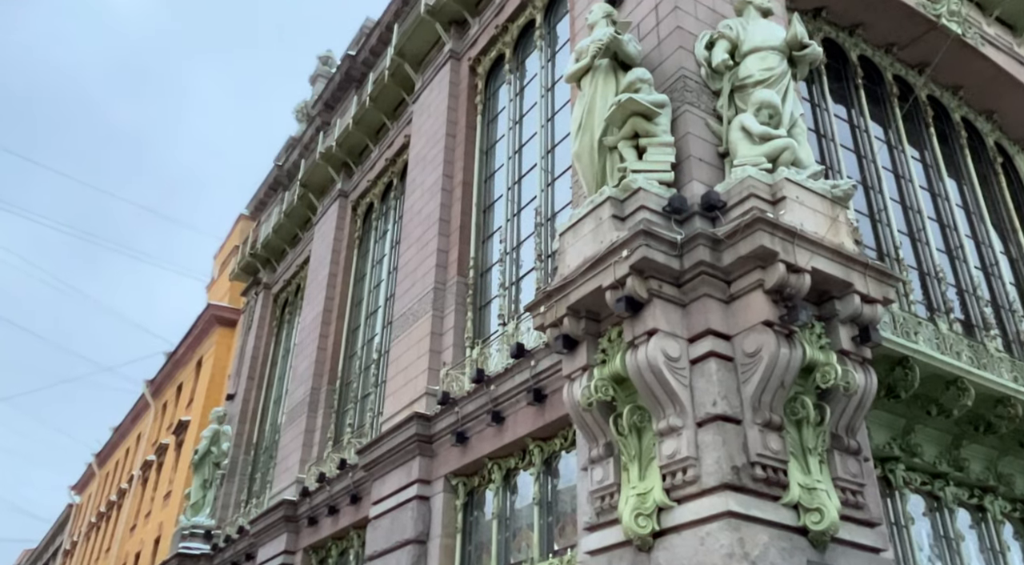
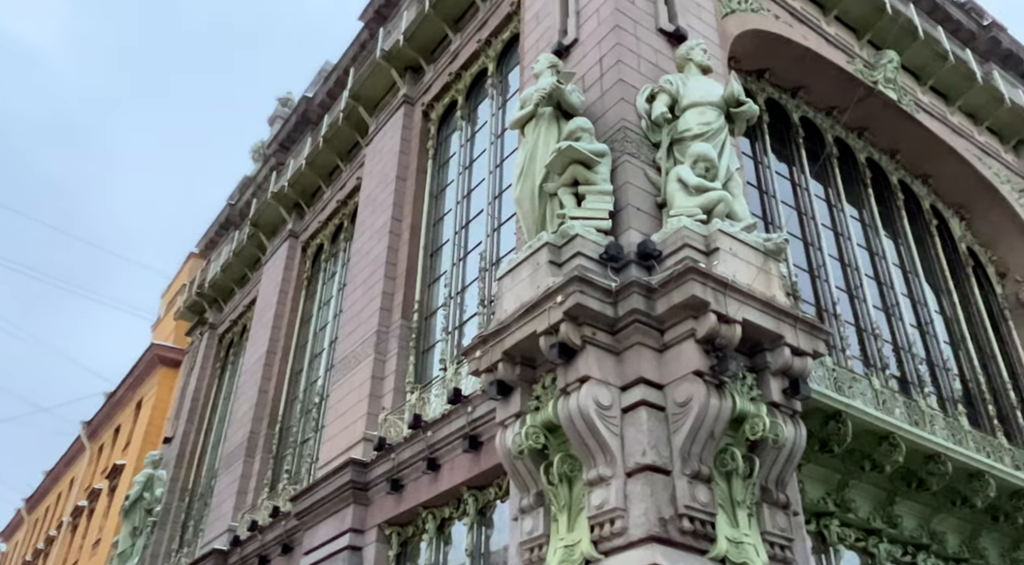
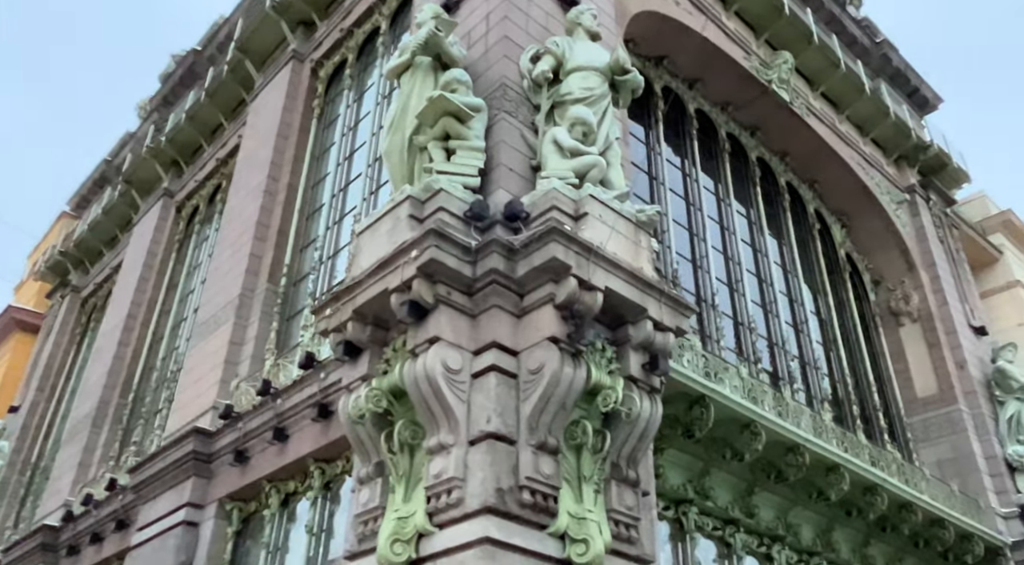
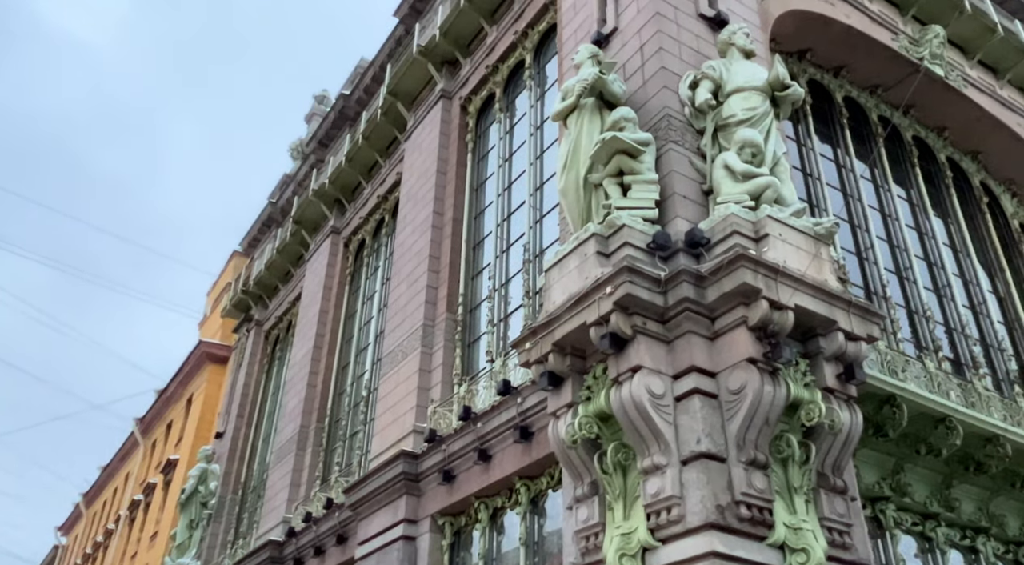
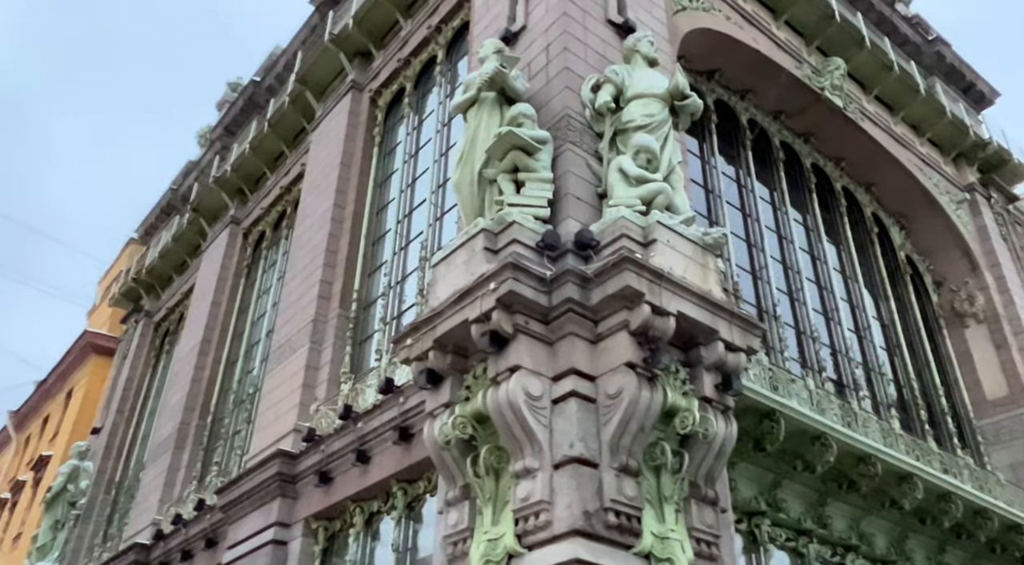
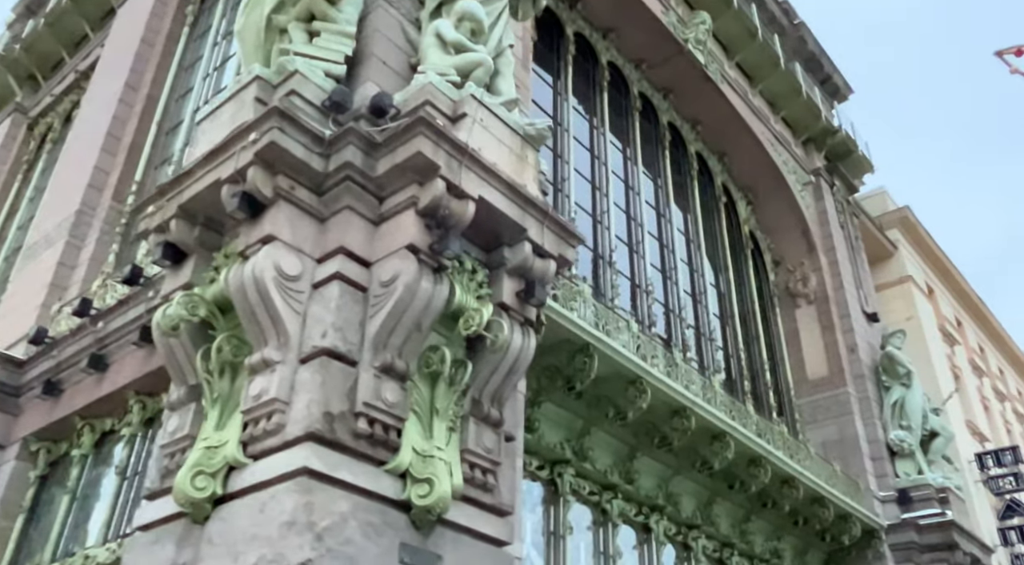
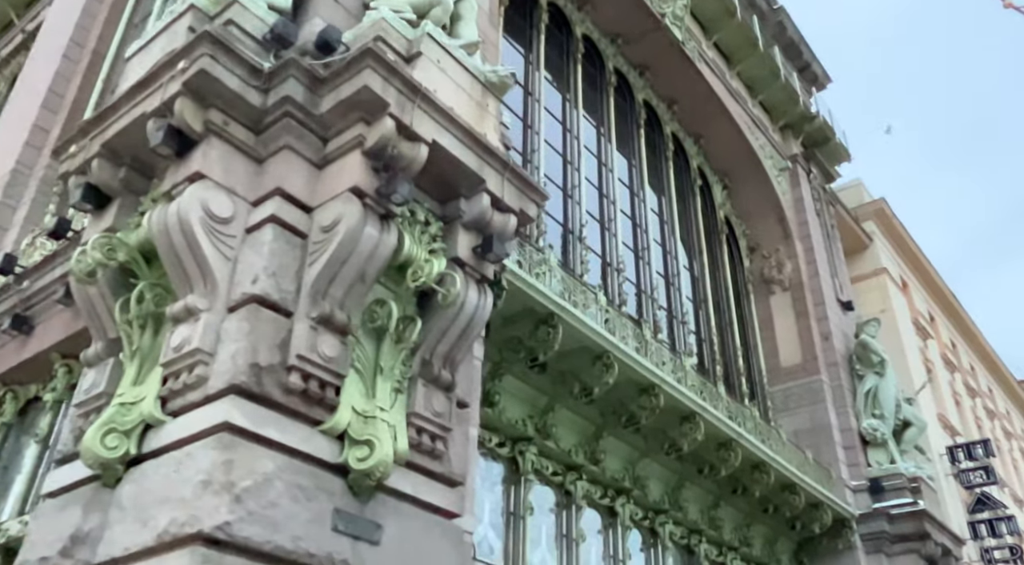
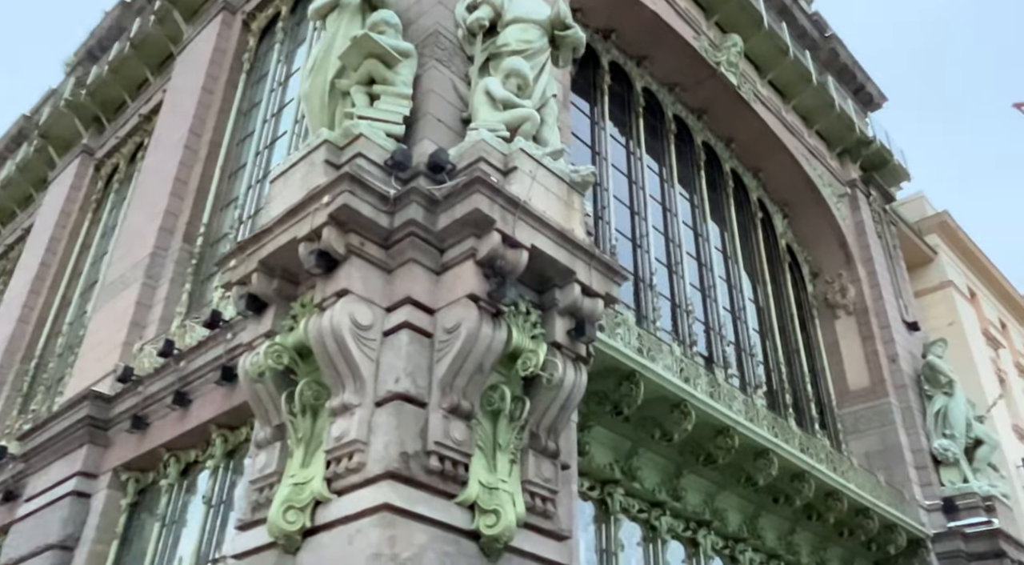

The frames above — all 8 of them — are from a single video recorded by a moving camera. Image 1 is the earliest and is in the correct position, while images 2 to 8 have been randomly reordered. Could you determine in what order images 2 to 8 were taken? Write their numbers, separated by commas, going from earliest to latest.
4, 2, 5, 3, 8, 6, 7
